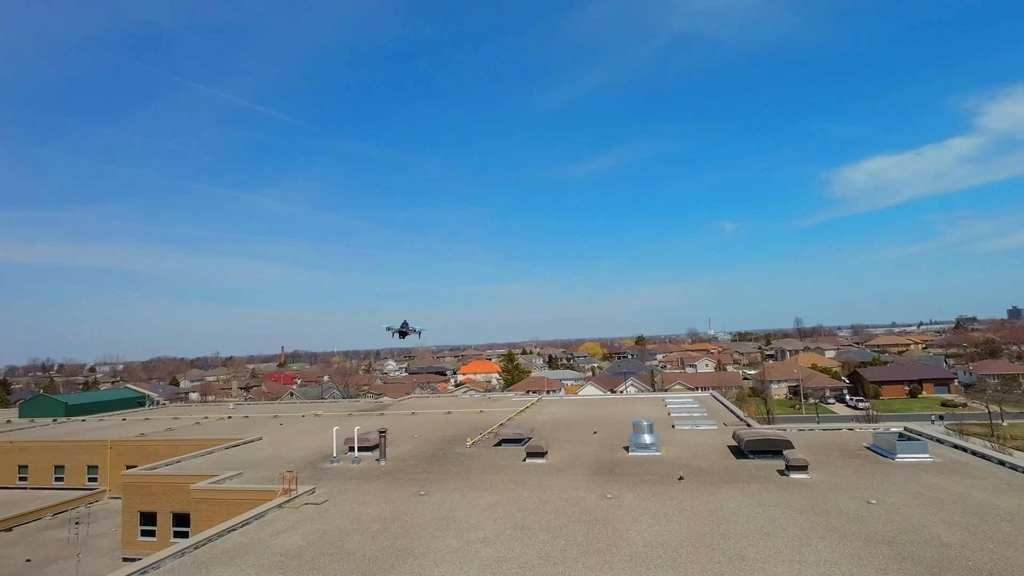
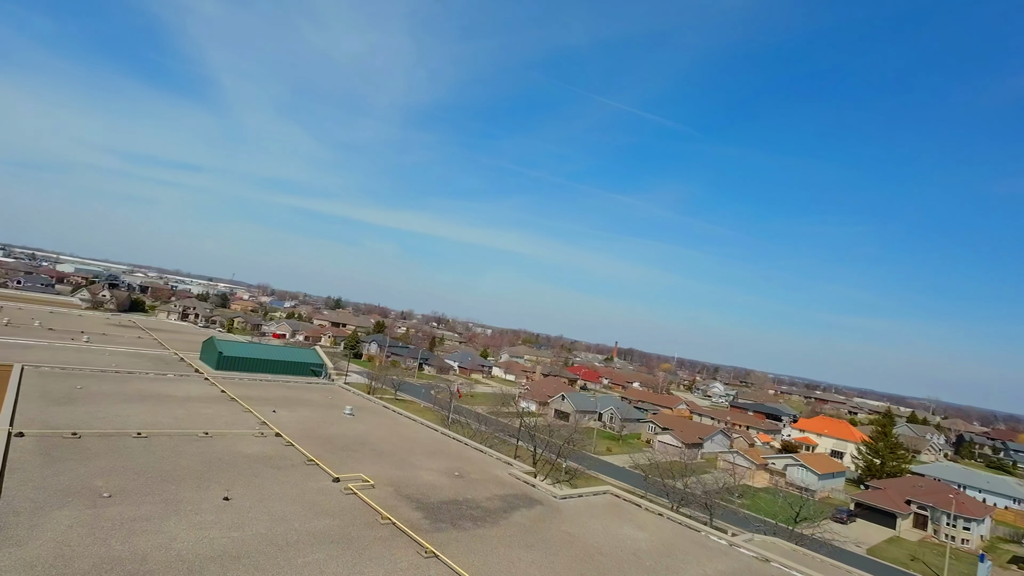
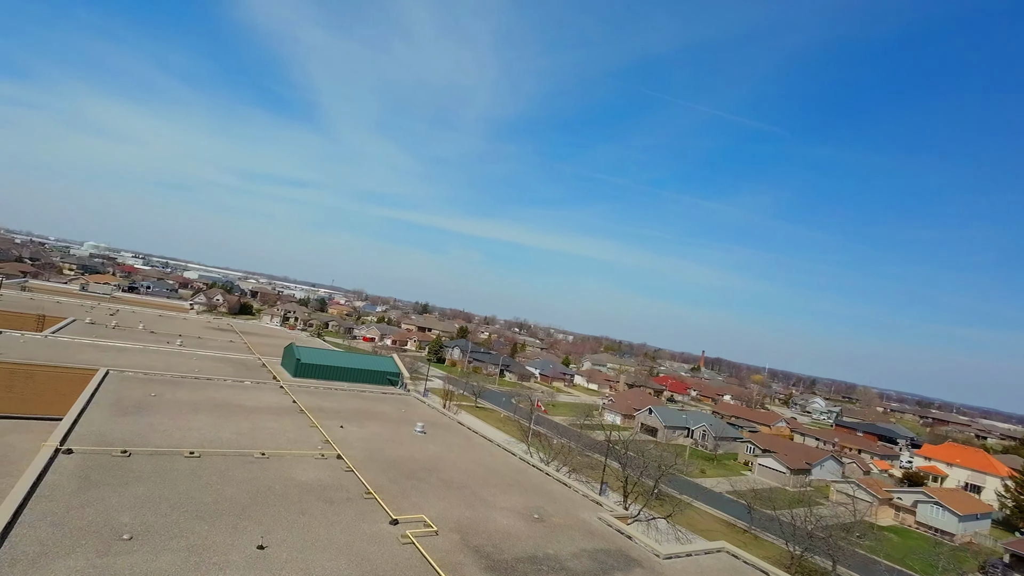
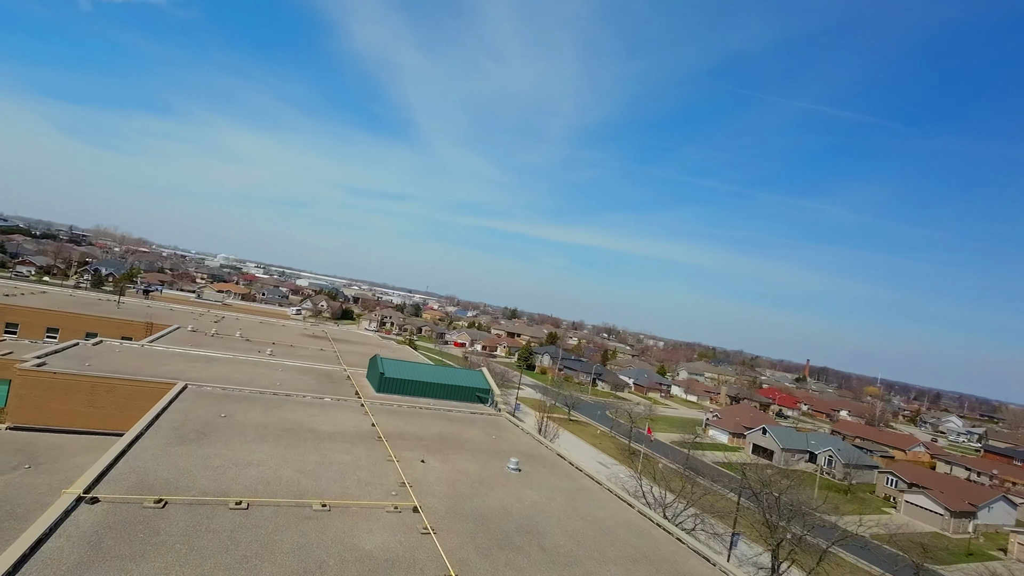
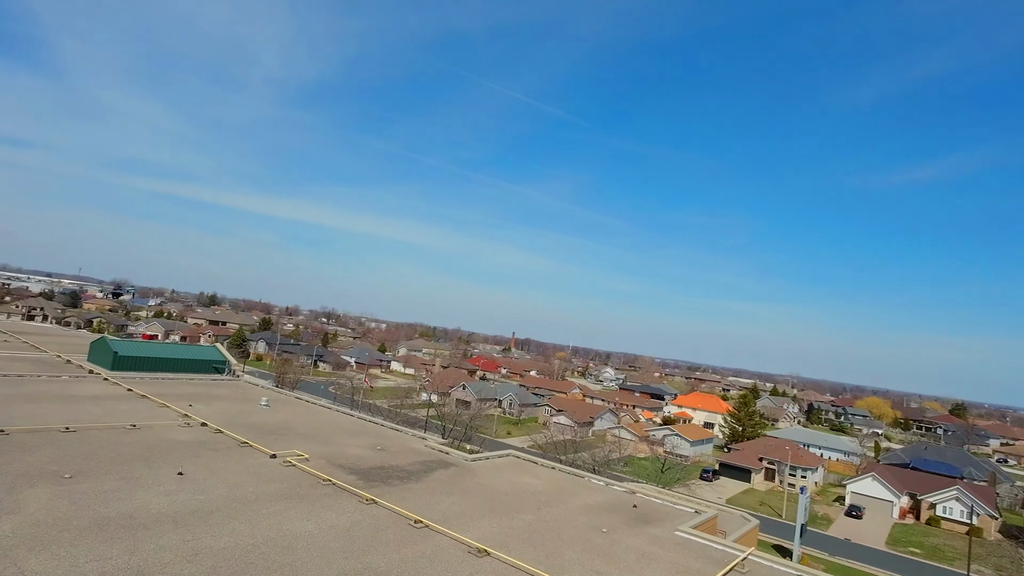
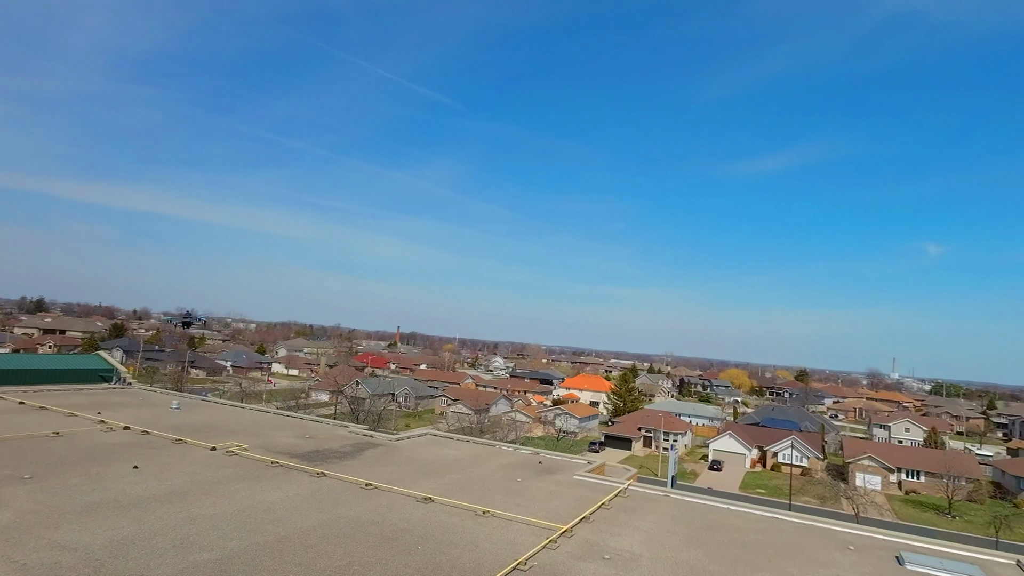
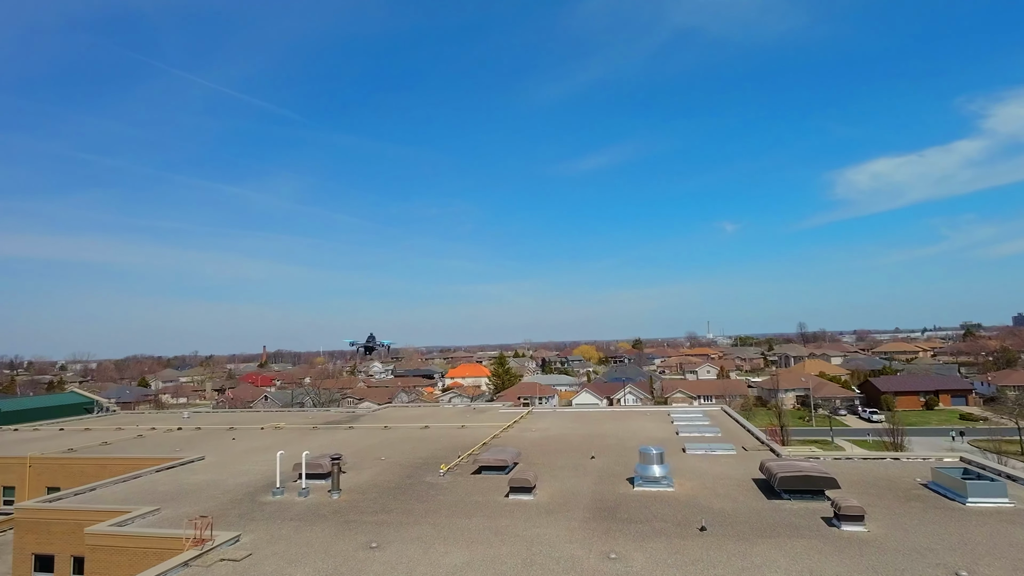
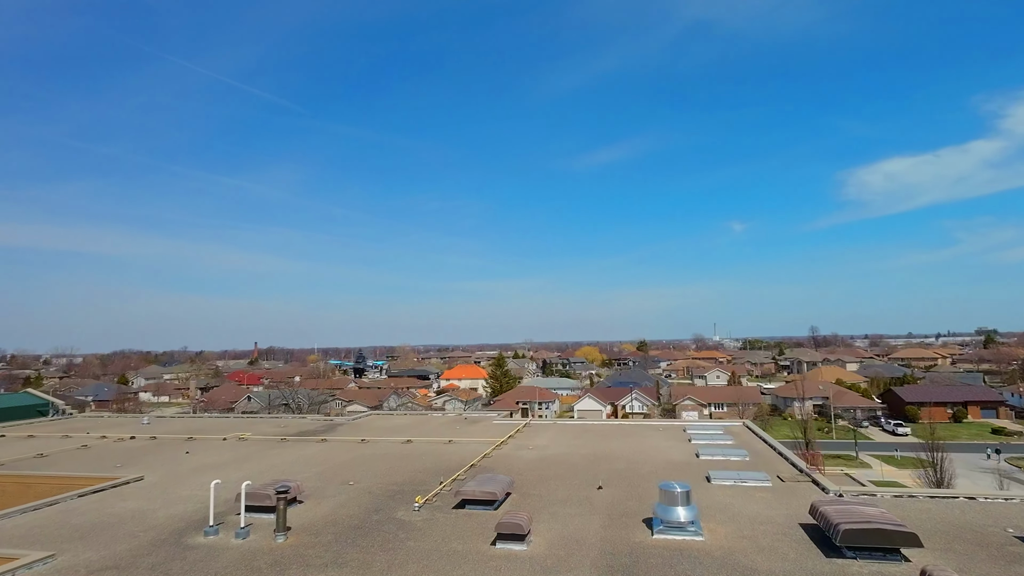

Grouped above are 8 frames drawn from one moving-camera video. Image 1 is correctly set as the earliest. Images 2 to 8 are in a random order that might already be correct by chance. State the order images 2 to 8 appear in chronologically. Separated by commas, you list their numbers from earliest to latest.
7, 8, 6, 5, 2, 3, 4
